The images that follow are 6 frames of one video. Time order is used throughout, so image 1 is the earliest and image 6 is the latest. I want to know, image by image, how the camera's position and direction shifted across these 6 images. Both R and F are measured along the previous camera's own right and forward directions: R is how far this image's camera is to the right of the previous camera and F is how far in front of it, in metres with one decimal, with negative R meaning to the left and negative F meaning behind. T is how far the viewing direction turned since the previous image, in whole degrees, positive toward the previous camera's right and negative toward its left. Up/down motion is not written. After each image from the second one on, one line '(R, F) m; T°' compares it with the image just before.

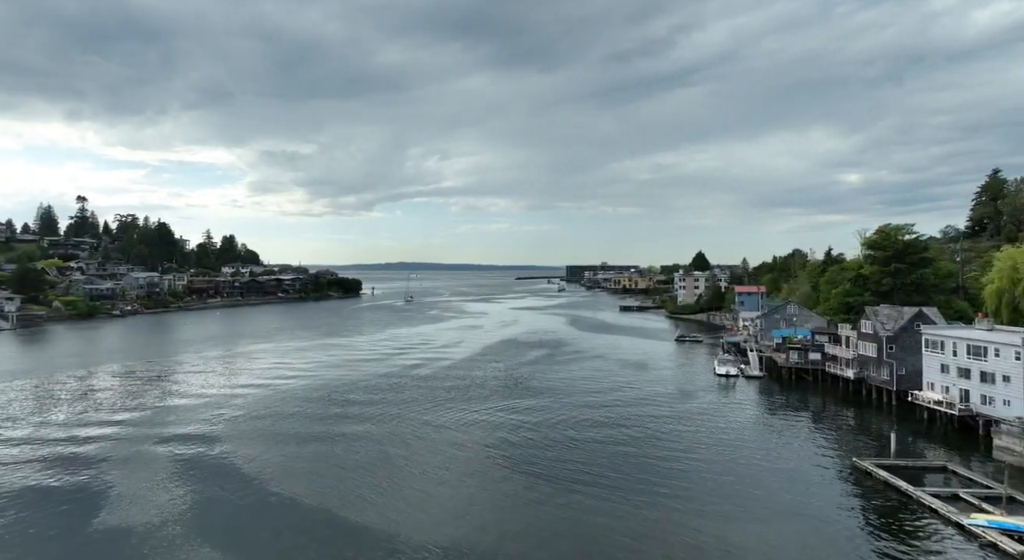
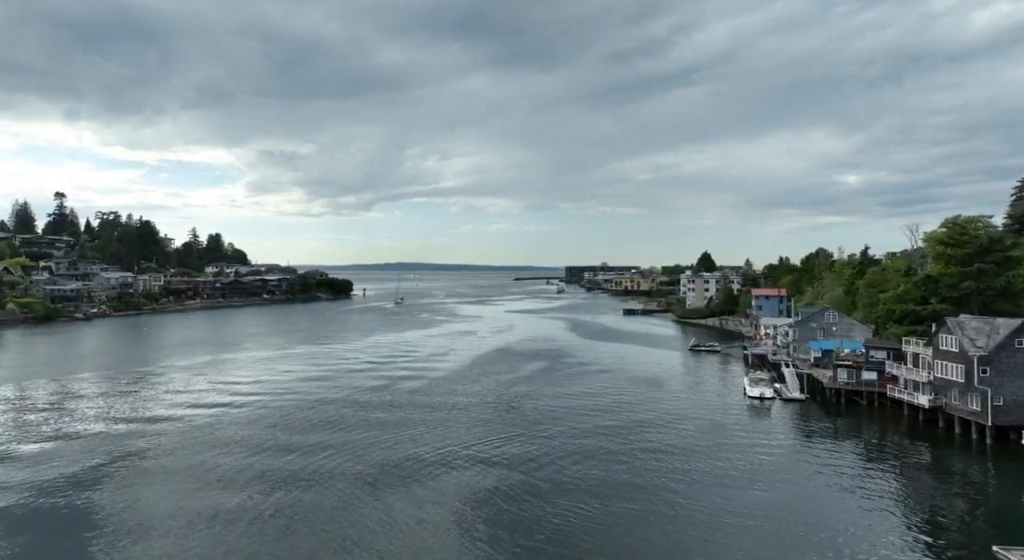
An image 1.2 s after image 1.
(+0.2, +3.5) m; 0°
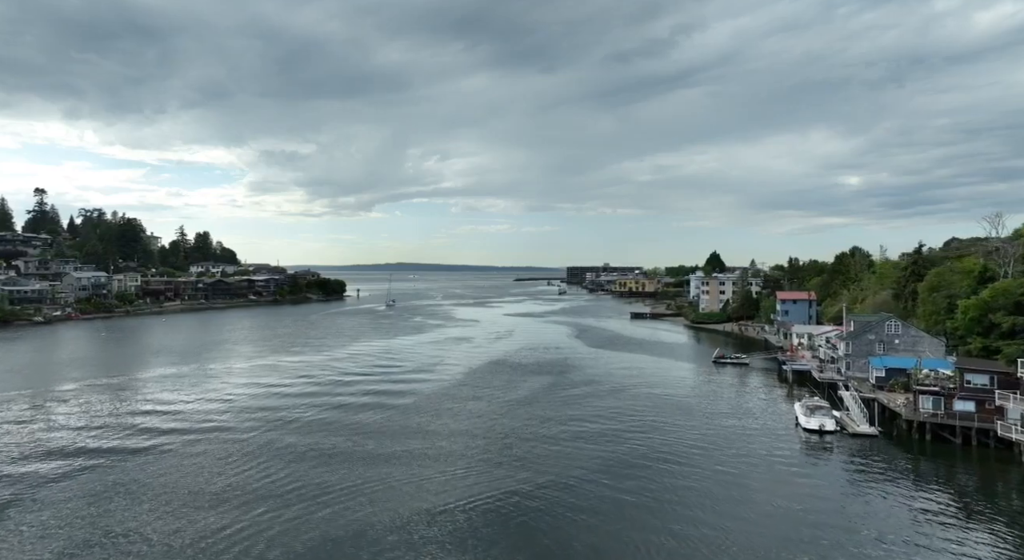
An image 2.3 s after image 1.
(+0.1, +3.5) m; 0°
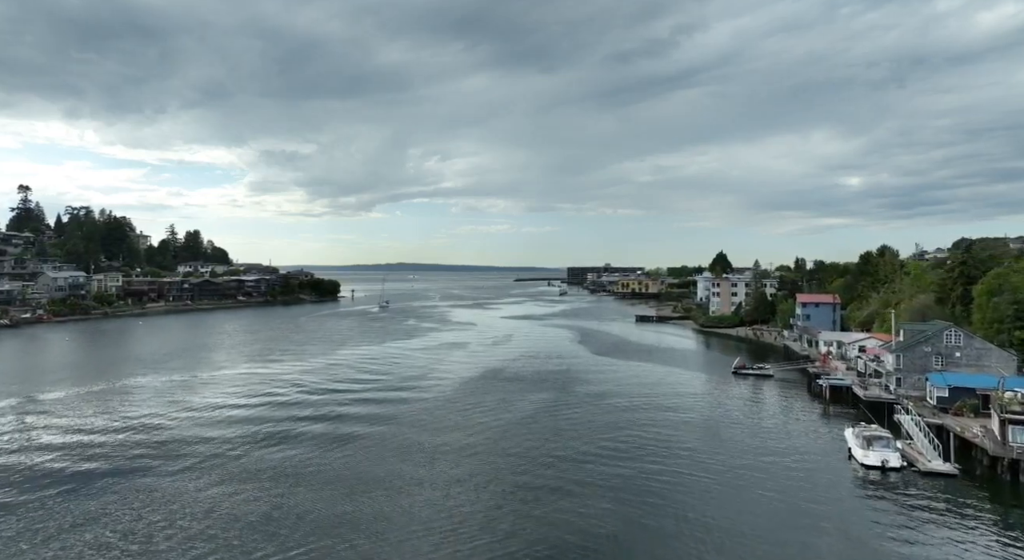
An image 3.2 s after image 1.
(+0.1, +2.5) m; 0°
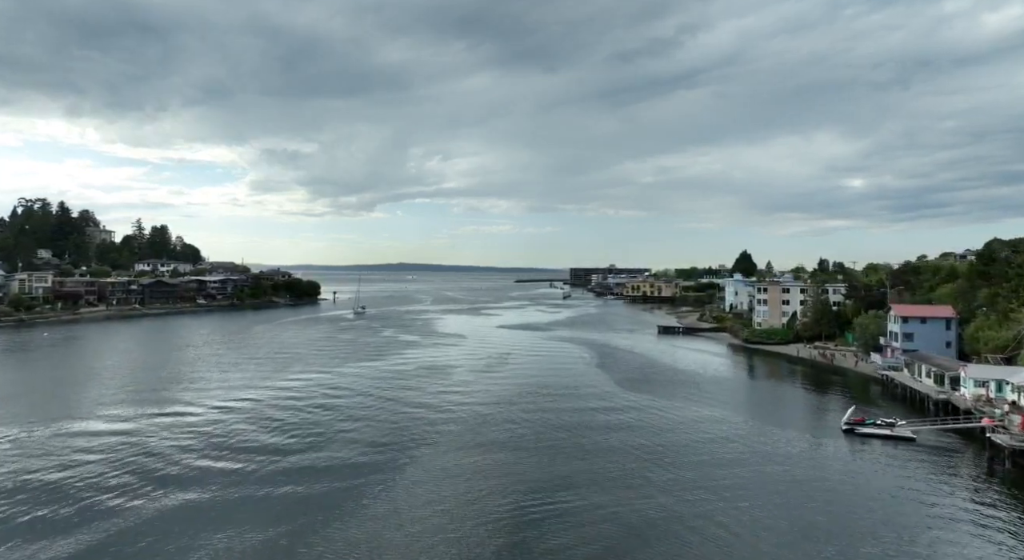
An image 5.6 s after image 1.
(+0.2, +7.8) m; 0°
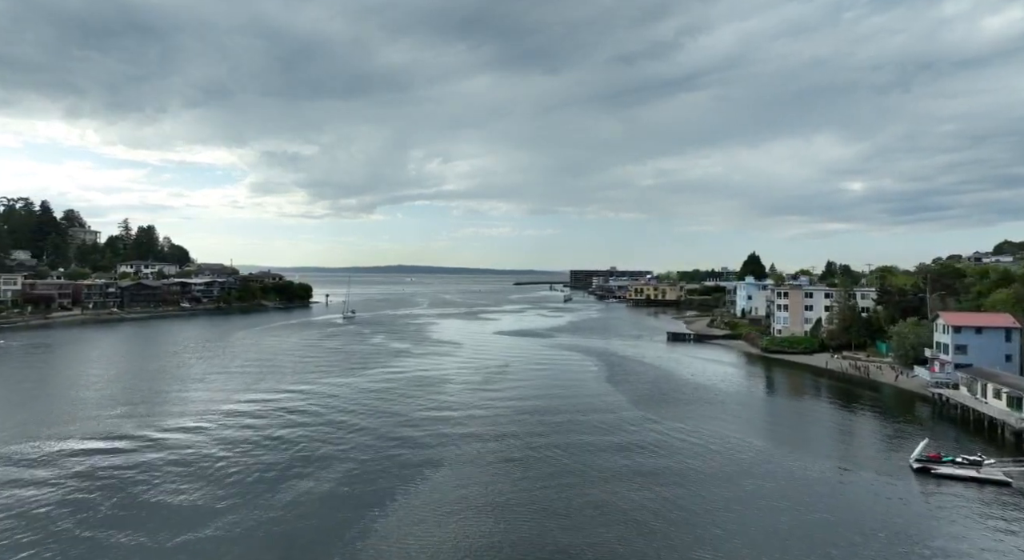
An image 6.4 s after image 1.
(0.0, +2.6) m; 0°
